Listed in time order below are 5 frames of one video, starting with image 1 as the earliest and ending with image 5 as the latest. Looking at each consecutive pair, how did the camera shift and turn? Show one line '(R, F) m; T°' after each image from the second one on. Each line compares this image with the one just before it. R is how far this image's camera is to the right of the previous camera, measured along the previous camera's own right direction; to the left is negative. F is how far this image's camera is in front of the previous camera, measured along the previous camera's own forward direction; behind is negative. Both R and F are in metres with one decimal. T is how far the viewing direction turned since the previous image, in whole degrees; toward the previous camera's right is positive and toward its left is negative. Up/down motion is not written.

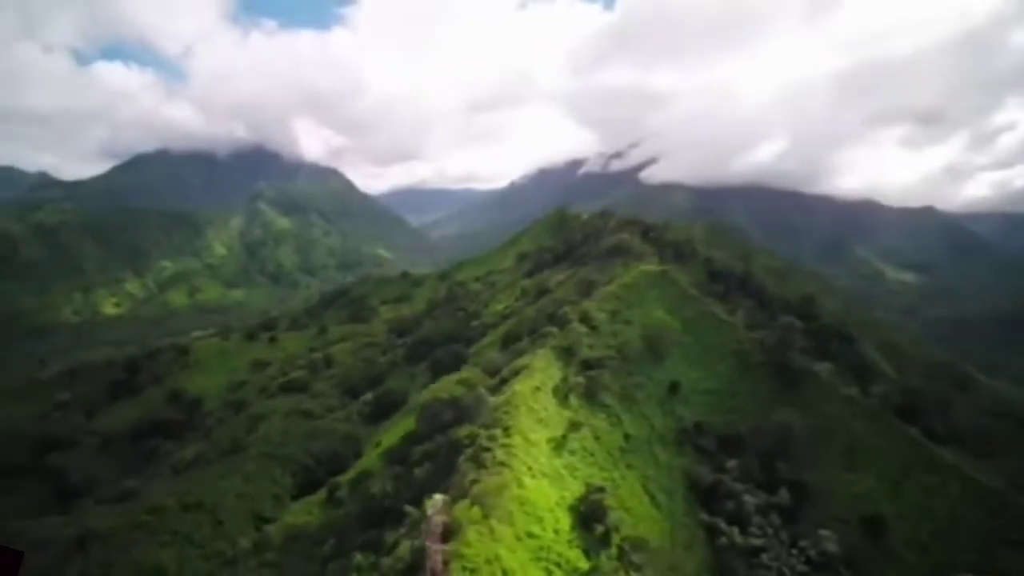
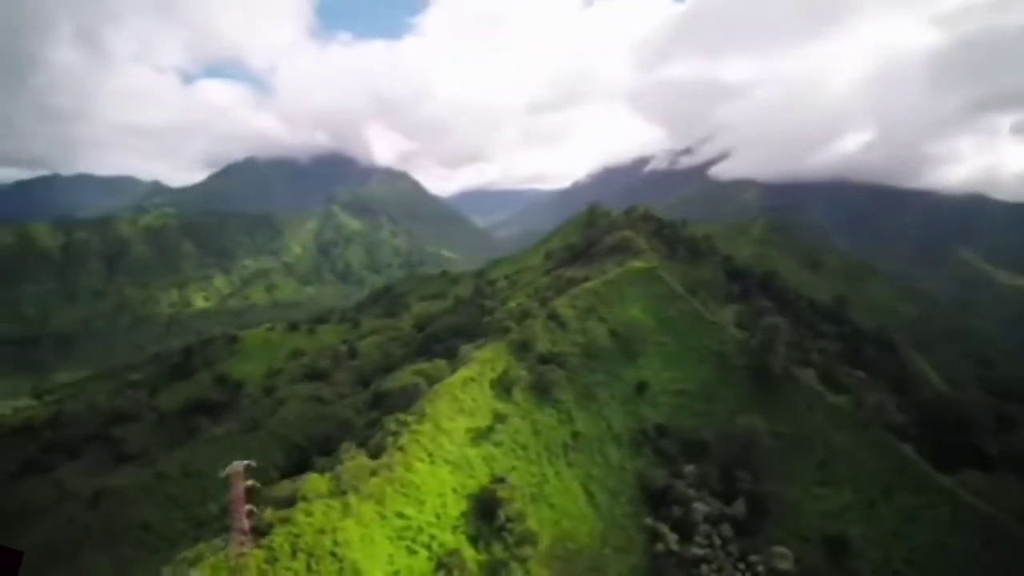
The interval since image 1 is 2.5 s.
(+25.0, +1.6) m; -15°
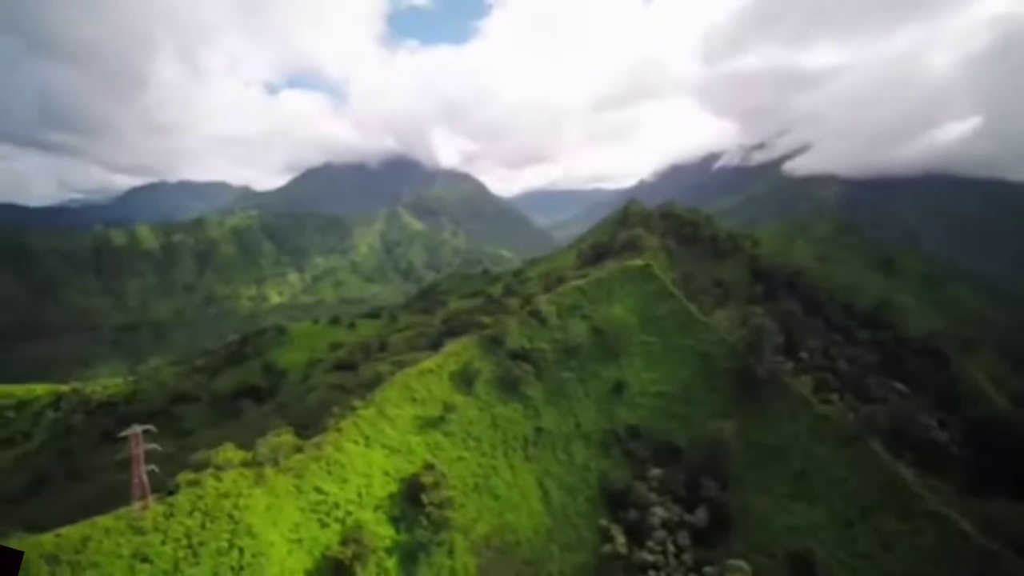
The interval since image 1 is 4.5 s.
(+19.6, +2.5) m; -12°
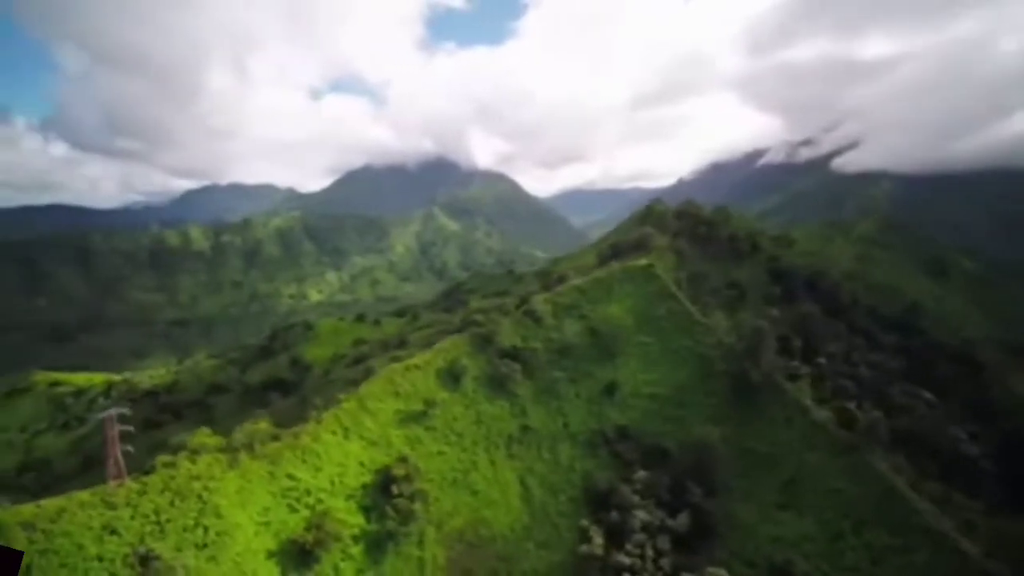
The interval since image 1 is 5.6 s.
(+8.8, +1.0) m; -6°
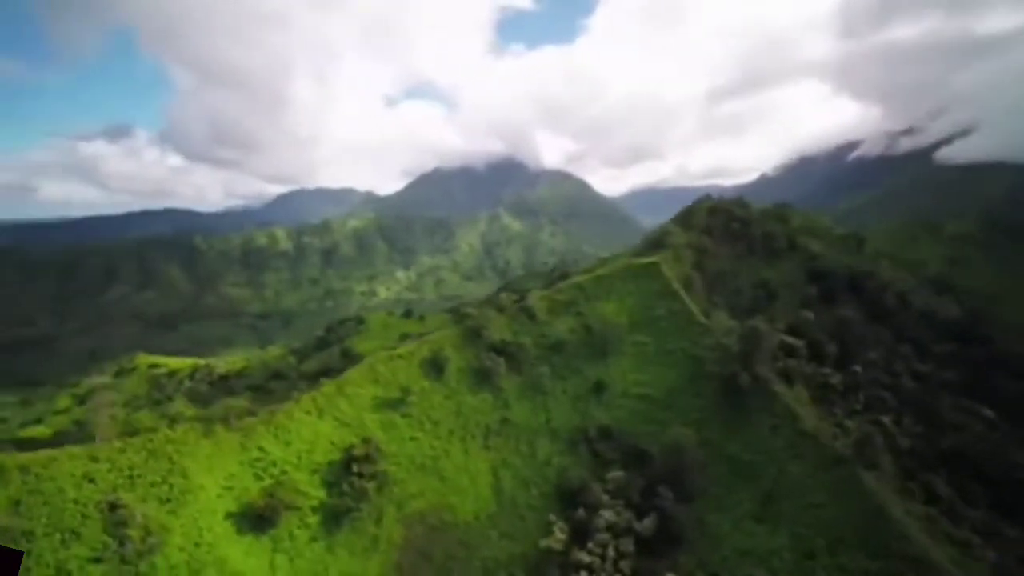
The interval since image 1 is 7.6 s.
(+14.2, +2.2) m; -10°
